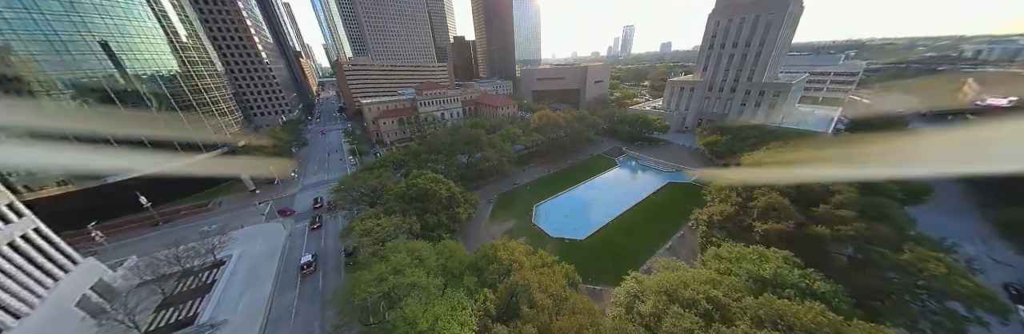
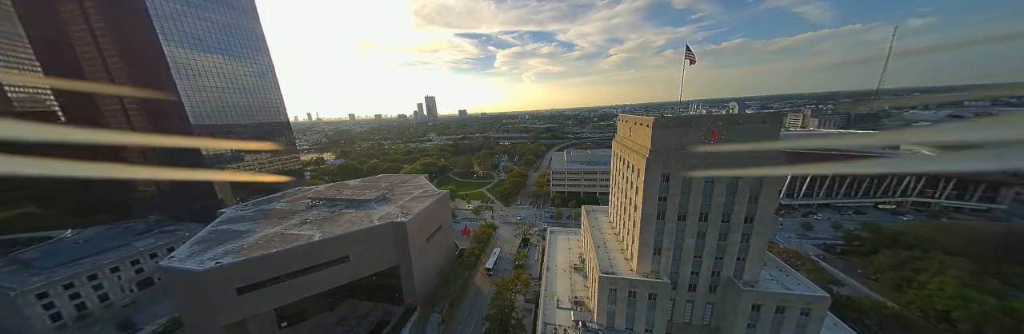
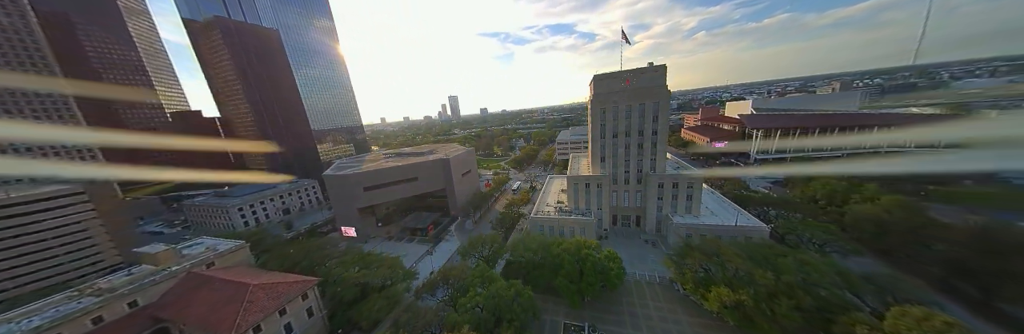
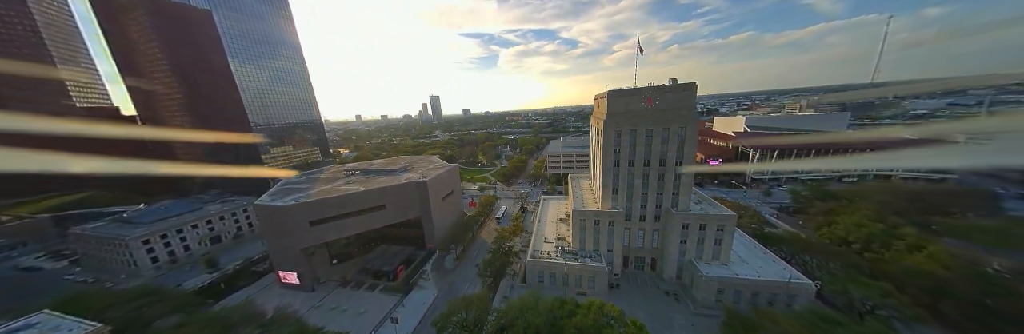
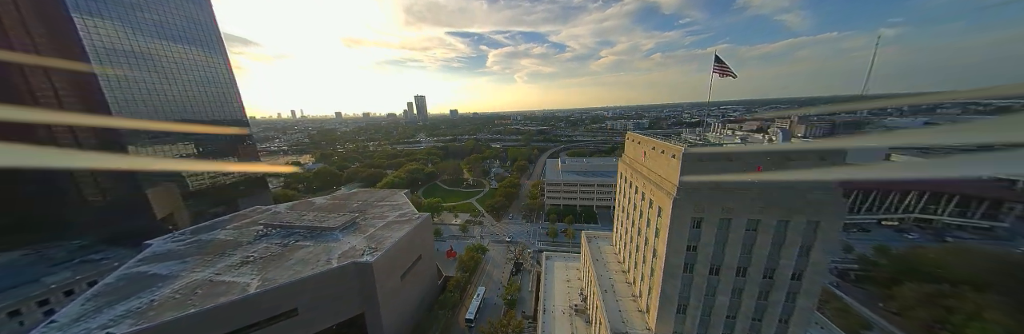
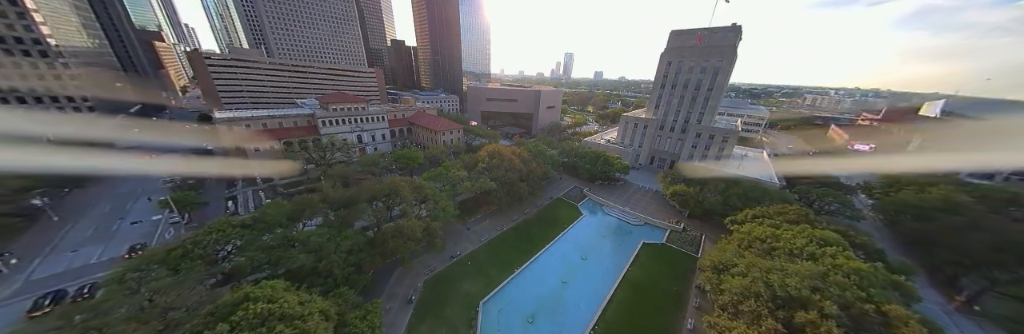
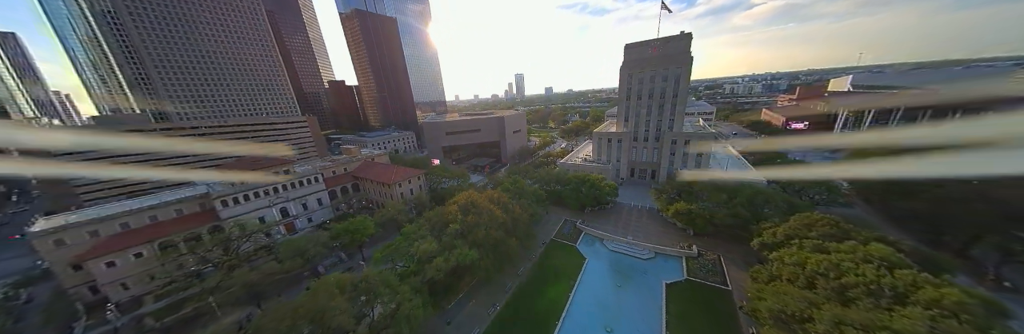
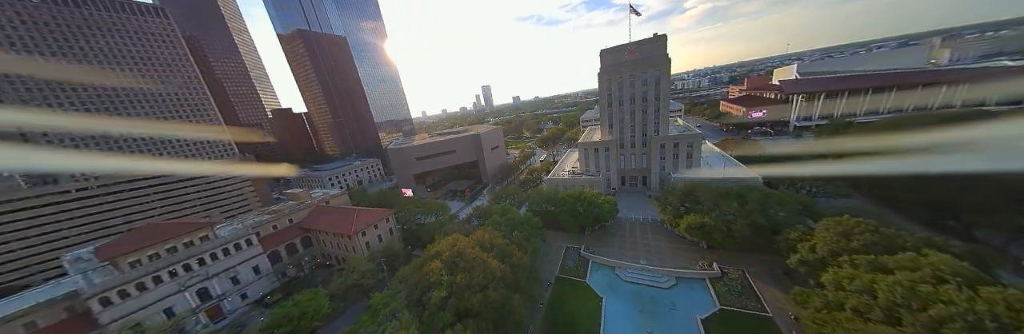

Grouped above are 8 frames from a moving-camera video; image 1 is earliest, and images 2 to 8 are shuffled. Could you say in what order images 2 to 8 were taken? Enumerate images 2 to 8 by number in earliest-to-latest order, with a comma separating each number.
6, 7, 8, 3, 4, 2, 5
